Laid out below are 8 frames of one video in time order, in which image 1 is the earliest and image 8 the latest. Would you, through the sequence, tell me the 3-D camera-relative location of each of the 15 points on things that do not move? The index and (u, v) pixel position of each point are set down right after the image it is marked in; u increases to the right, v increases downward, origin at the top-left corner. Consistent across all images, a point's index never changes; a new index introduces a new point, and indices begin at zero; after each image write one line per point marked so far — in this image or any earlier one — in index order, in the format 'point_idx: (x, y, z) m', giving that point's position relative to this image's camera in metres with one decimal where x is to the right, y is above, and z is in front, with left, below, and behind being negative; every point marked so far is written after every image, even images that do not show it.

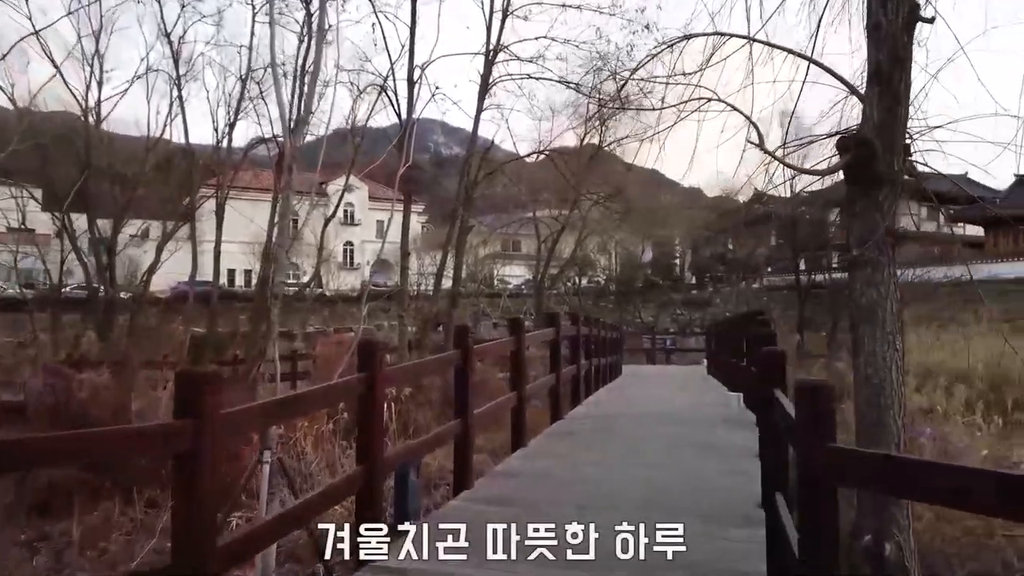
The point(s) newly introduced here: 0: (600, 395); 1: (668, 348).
0: (+1.0, -1.2, +9.1) m
1: (+3.3, -1.3, +17.1) m
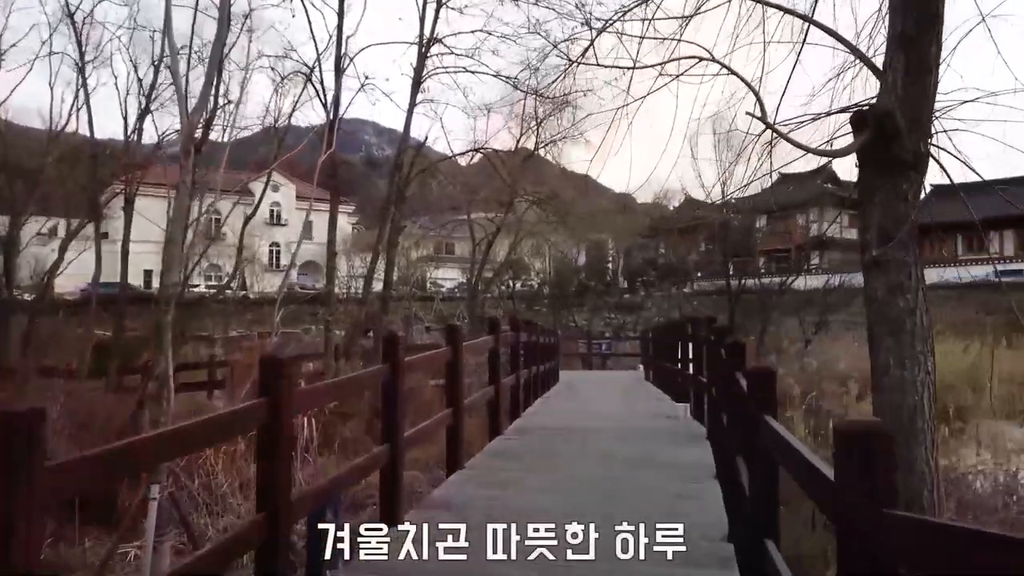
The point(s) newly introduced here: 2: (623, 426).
0: (+0.3, -1.3, +8.8) m
1: (+1.9, -1.4, +16.9) m
2: (+0.9, -1.1, +6.6) m
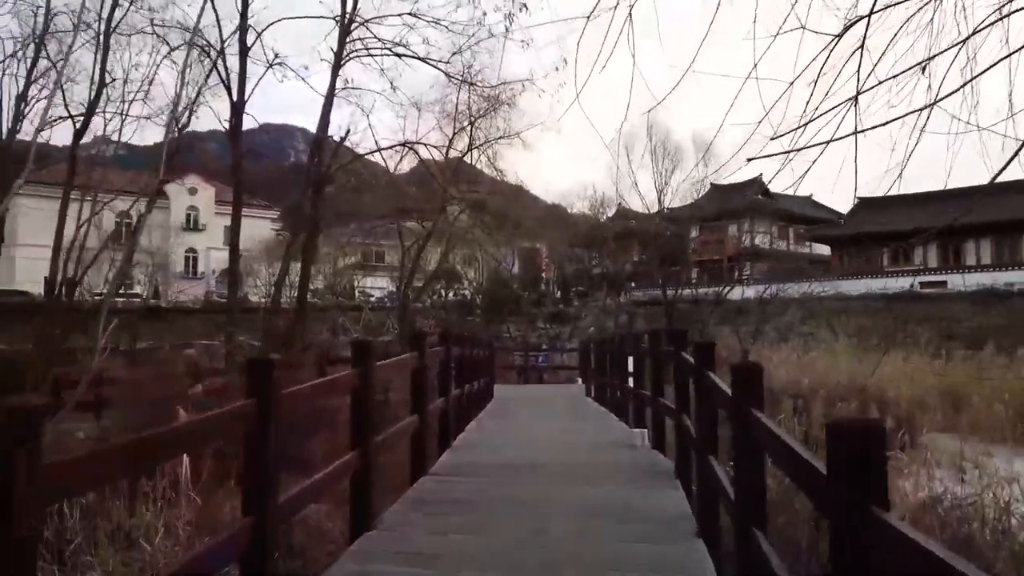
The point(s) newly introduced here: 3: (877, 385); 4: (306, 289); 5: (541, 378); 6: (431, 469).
0: (-0.4, -1.3, +7.9) m
1: (+0.6, -1.6, +16.1) m
2: (+0.4, -1.2, +5.9) m
3: (+5.2, -1.5, +11.7) m
4: (-3.3, 0.0, +12.9) m
5: (+0.6, -1.9, +17.4) m
6: (-0.6, -1.2, +5.7) m
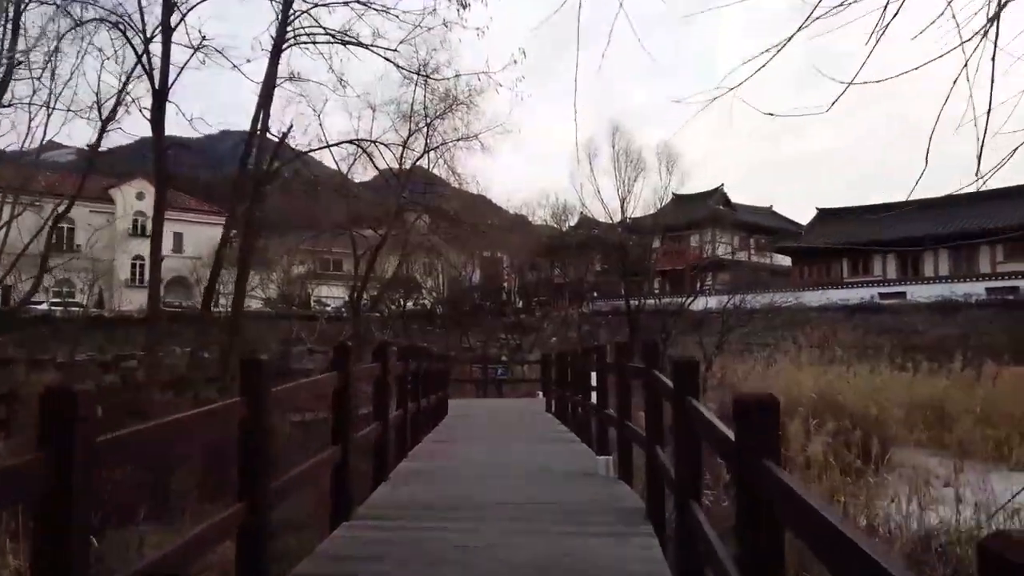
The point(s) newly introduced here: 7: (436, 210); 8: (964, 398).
0: (-0.8, -1.4, +7.4) m
1: (-0.2, -1.7, +15.6) m
2: (+0.1, -1.2, +5.3) m
3: (+4.6, -1.6, +11.4) m
4: (-3.9, -0.1, +12.2) m
5: (-0.2, -2.1, +16.9) m
6: (-0.9, -1.3, +5.1) m
7: (-1.4, +1.5, +15.5) m
8: (+6.6, -1.6, +11.9) m
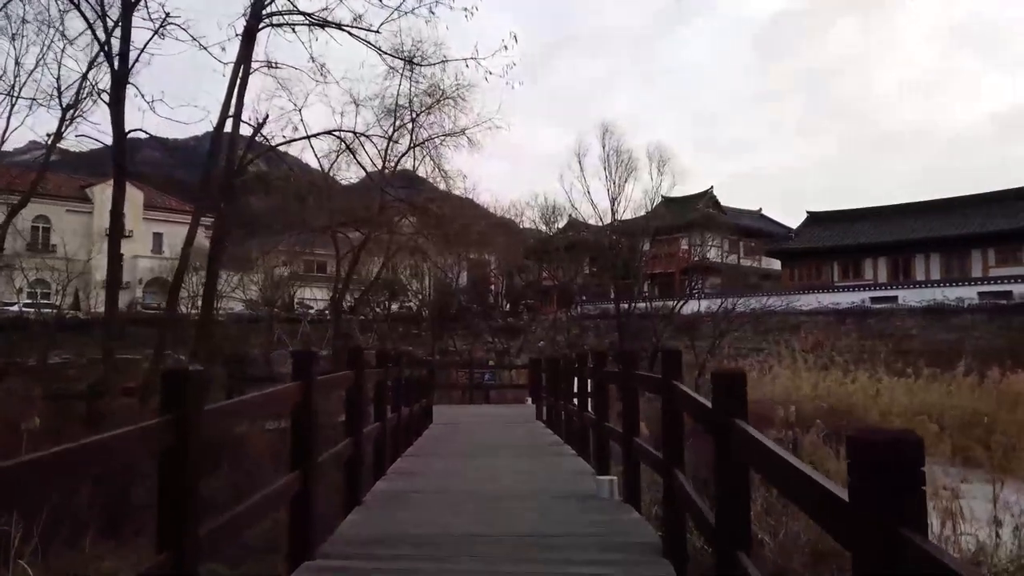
0: (-0.9, -1.4, +6.9) m
1: (-0.5, -1.8, +15.1) m
2: (0.0, -1.2, +4.9) m
3: (+4.5, -1.6, +11.0) m
4: (-4.1, -0.2, +11.6) m
5: (-0.5, -2.2, +16.4) m
6: (-0.9, -1.3, +4.7) m
7: (-1.6, +1.5, +15.0) m
8: (+6.4, -1.7, +11.5) m
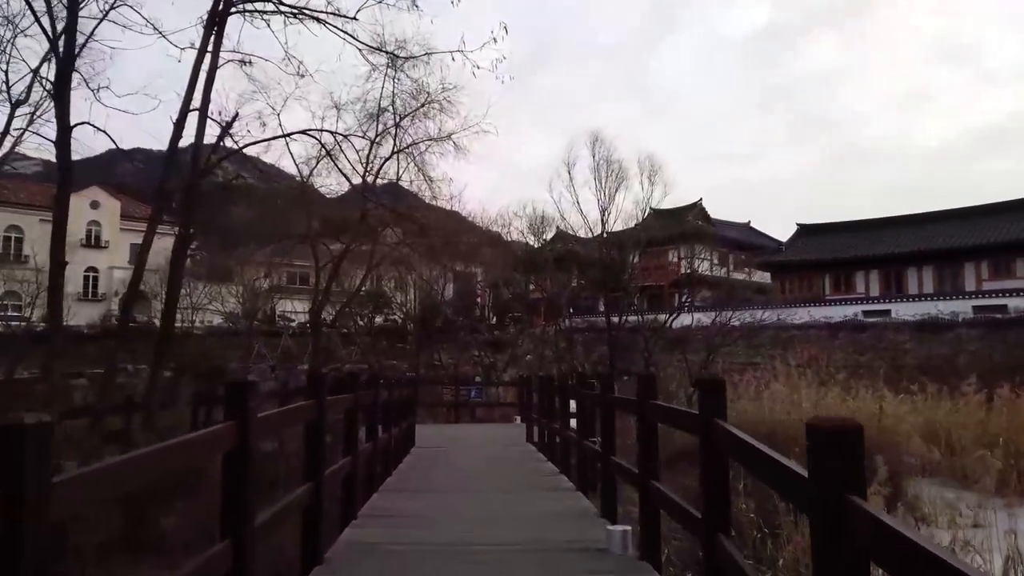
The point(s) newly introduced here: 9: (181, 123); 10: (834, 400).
0: (-1.0, -1.5, +6.3) m
1: (-0.7, -2.0, +14.5) m
2: (0.0, -1.3, +4.3) m
3: (+4.3, -1.8, +10.5) m
4: (-4.2, -0.3, +11.0) m
5: (-0.7, -2.4, +15.8) m
6: (-1.0, -1.3, +4.1) m
7: (-1.8, +1.2, +14.4) m
8: (+6.2, -1.9, +11.0) m
9: (-2.8, +1.4, +6.9) m
10: (+5.1, -1.7, +12.9) m
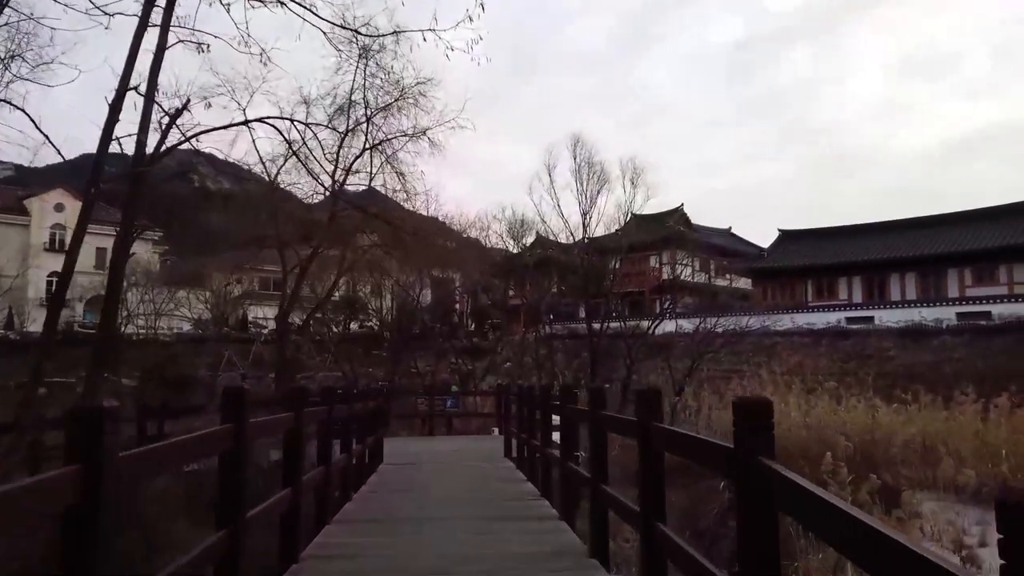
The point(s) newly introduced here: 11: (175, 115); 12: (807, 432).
0: (-1.1, -1.5, +5.7) m
1: (-1.0, -2.1, +13.9) m
2: (-0.1, -1.3, +3.7) m
3: (+4.1, -1.9, +10.0) m
4: (-4.5, -0.4, +10.3) m
5: (-1.1, -2.5, +15.2) m
6: (-1.1, -1.3, +3.5) m
7: (-2.2, +1.2, +13.8) m
8: (+5.9, -1.9, +10.6) m
9: (-3.0, +1.4, +6.2) m
10: (+4.7, -1.8, +12.4) m
11: (-2.6, +1.3, +6.3) m
12: (+3.9, -1.9, +10.8) m
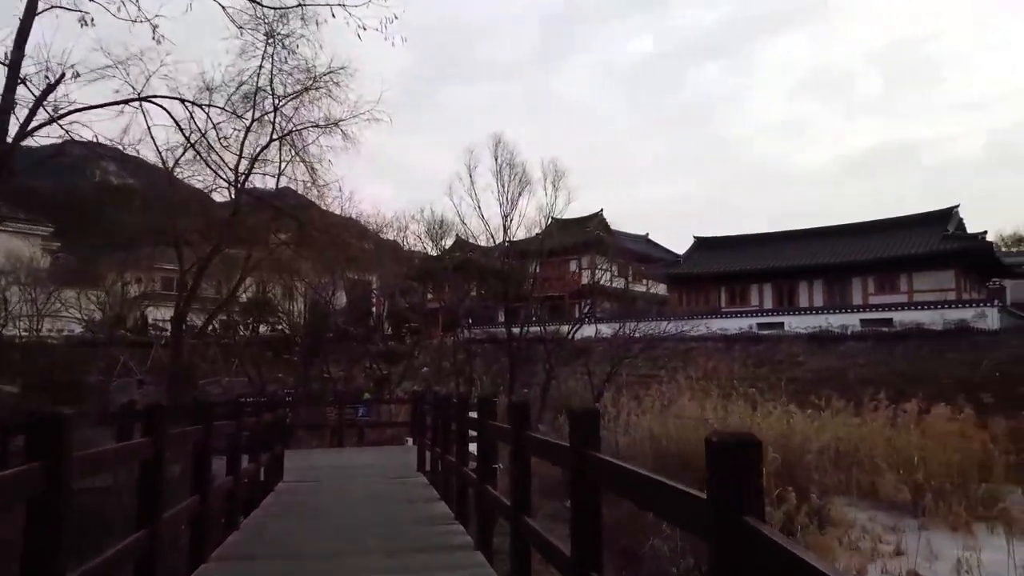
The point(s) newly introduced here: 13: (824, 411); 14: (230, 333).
0: (-1.7, -1.5, +5.1) m
1: (-2.4, -2.1, +13.3) m
2: (-0.5, -1.3, +3.3) m
3: (+3.0, -1.9, +9.9) m
4: (-5.5, -0.4, +9.4) m
5: (-2.6, -2.6, +14.6) m
6: (-1.4, -1.3, +2.9) m
7: (-3.5, +1.1, +13.1) m
8: (+4.9, -2.0, +10.7) m
9: (-3.5, +1.4, +5.5) m
10: (+3.5, -1.9, +12.4) m
11: (-3.2, +1.4, +5.6) m
12: (+2.8, -1.9, +10.7) m
13: (+4.8, -1.9, +12.7) m
14: (-6.7, -1.1, +19.6) m
